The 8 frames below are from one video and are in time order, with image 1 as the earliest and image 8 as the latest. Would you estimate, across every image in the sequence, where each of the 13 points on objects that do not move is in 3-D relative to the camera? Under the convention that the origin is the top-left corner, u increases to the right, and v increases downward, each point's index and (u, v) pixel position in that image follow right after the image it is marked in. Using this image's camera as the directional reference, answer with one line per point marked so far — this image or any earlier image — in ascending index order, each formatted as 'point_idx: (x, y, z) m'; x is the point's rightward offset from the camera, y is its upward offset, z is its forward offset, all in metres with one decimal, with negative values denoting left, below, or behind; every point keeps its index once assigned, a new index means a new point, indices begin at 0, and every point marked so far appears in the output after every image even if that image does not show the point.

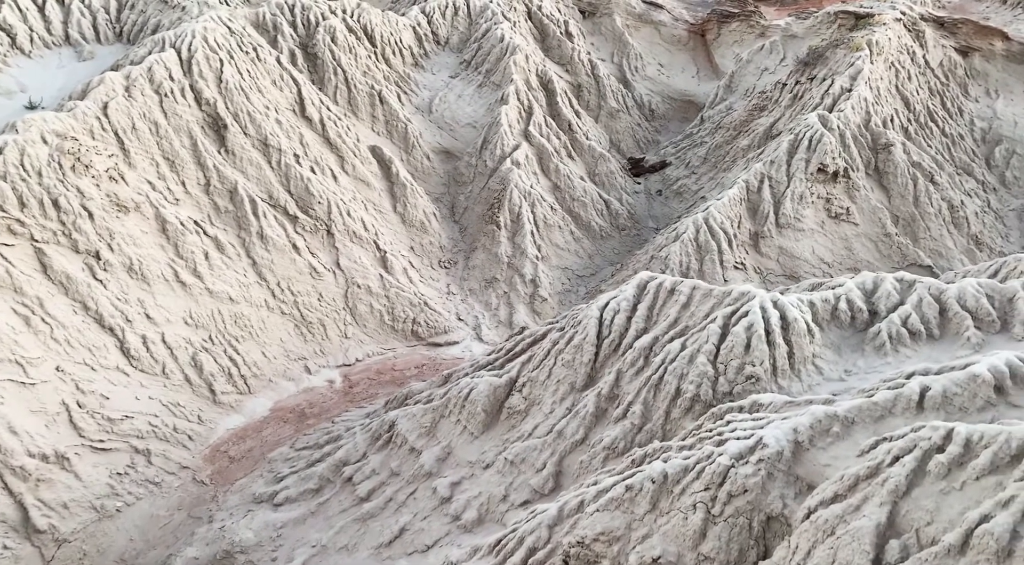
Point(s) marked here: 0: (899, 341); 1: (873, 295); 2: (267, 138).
0: (+3.5, -0.6, +10.3) m
1: (+3.4, -0.1, +10.8) m
2: (-3.6, +2.3, +17.2) m
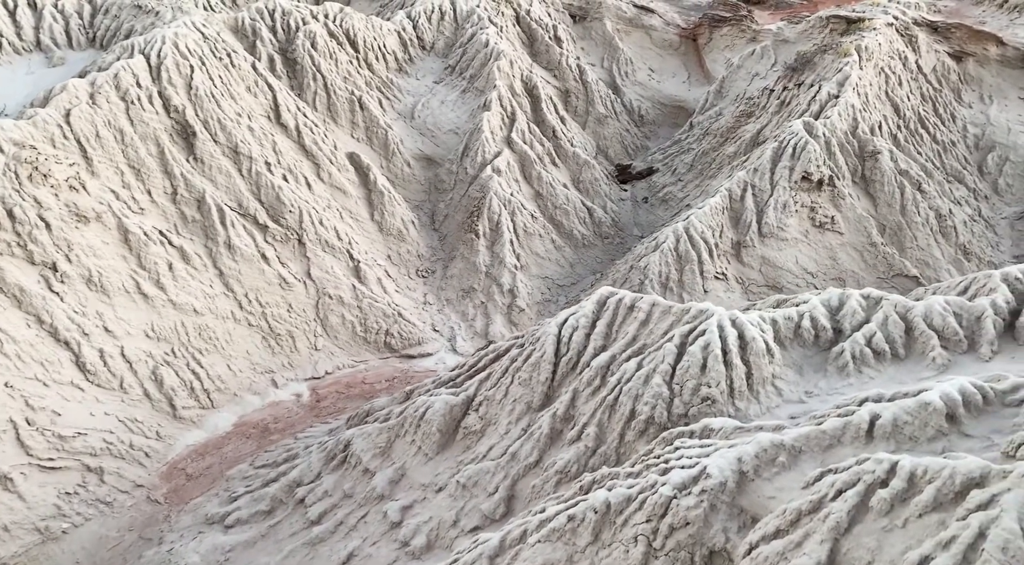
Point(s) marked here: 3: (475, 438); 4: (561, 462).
0: (+3.1, -0.7, +9.9) m
1: (+3.0, -0.3, +10.4) m
2: (-4.0, +2.1, +16.9) m
3: (-0.4, -1.5, +10.8) m
4: (+0.4, -1.6, +10.0) m
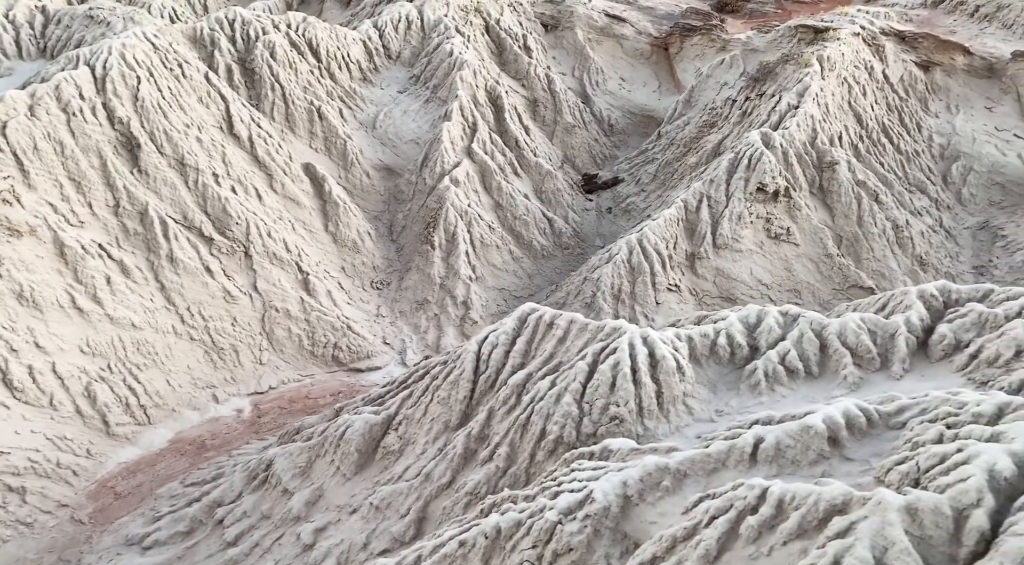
0: (+2.3, -0.9, +9.8) m
1: (+2.2, -0.4, +10.3) m
2: (-4.8, +1.9, +16.7) m
3: (-1.1, -1.7, +10.7) m
4: (-0.4, -1.8, +9.9) m
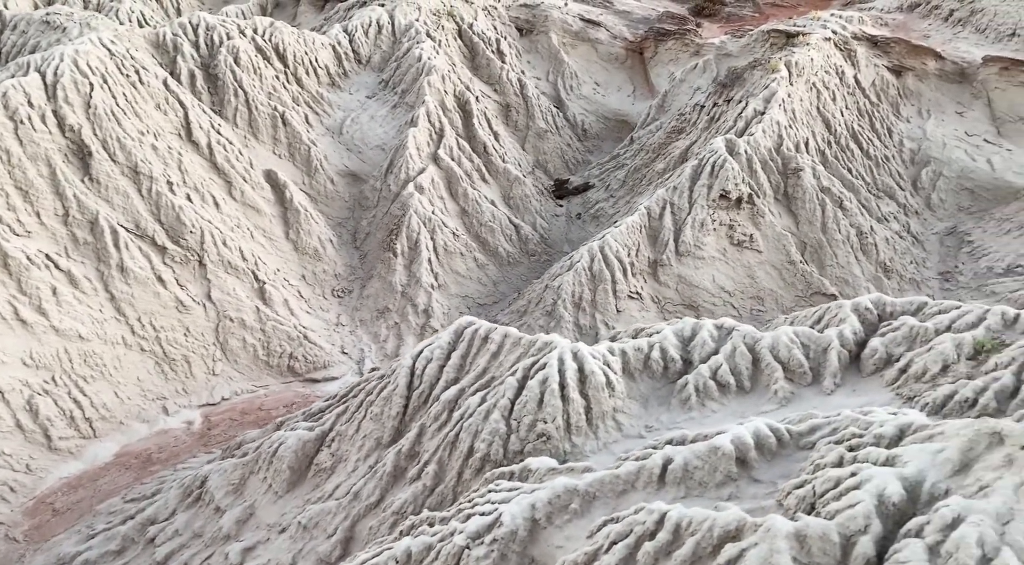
0: (+1.7, -1.0, +9.7) m
1: (+1.6, -0.6, +10.2) m
2: (-5.5, +1.7, +16.5) m
3: (-1.8, -1.8, +10.5) m
4: (-1.0, -1.9, +9.7) m
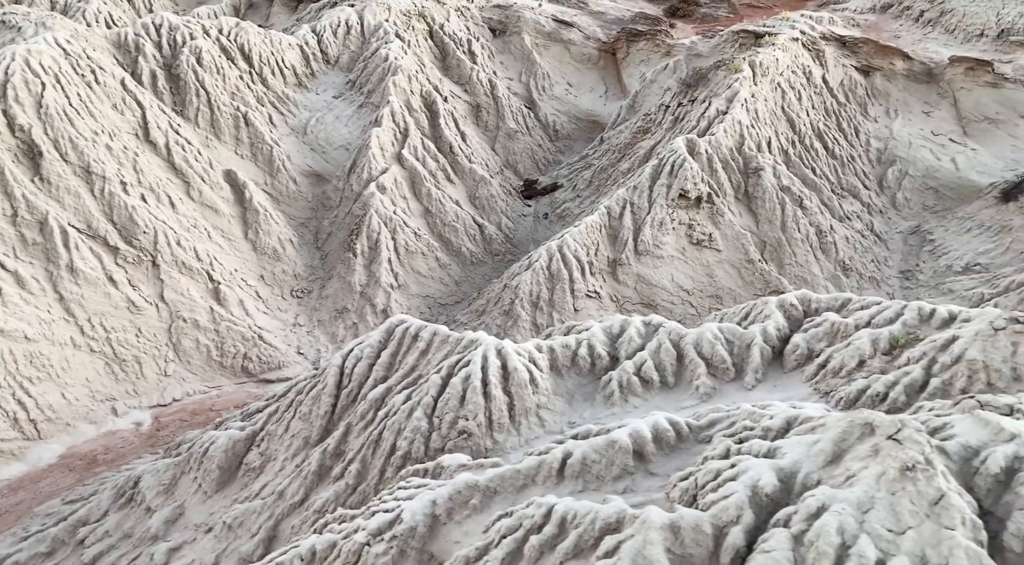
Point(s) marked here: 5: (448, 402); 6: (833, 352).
0: (+1.0, -0.9, +9.7) m
1: (+0.9, -0.5, +10.1) m
2: (-6.3, +1.7, +16.4) m
3: (-2.4, -1.8, +10.4) m
4: (-1.6, -1.9, +9.7) m
5: (-0.5, -1.0, +9.6) m
6: (+2.7, -0.6, +9.6) m
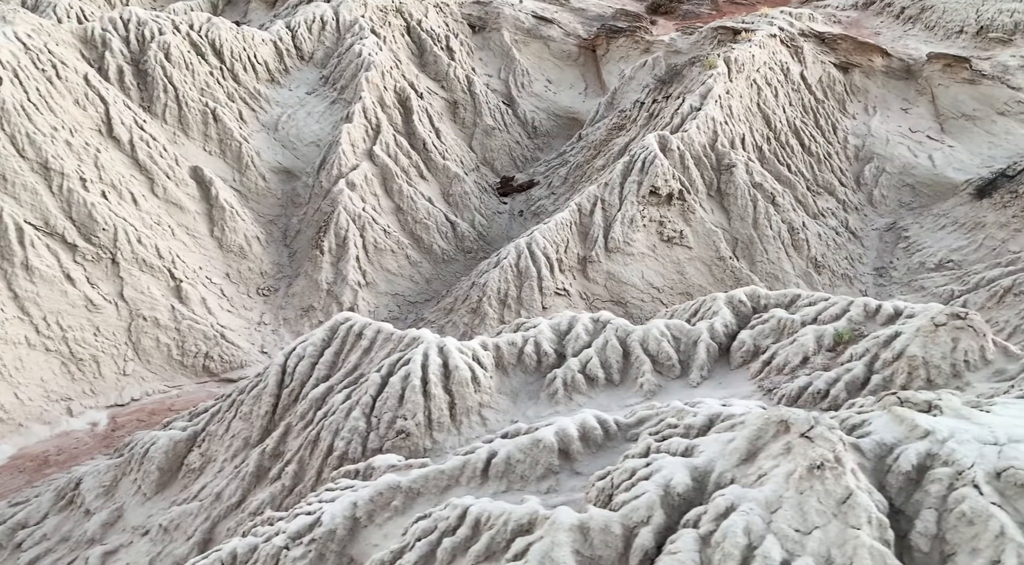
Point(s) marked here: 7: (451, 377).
0: (+0.5, -0.9, +9.4) m
1: (+0.5, -0.5, +9.9) m
2: (-6.8, +1.8, +16.2) m
3: (-2.9, -1.8, +10.2) m
4: (-2.1, -1.9, +9.4) m
5: (-1.0, -1.0, +9.4) m
6: (+2.2, -0.6, +9.4) m
7: (-0.5, -0.8, +9.4) m
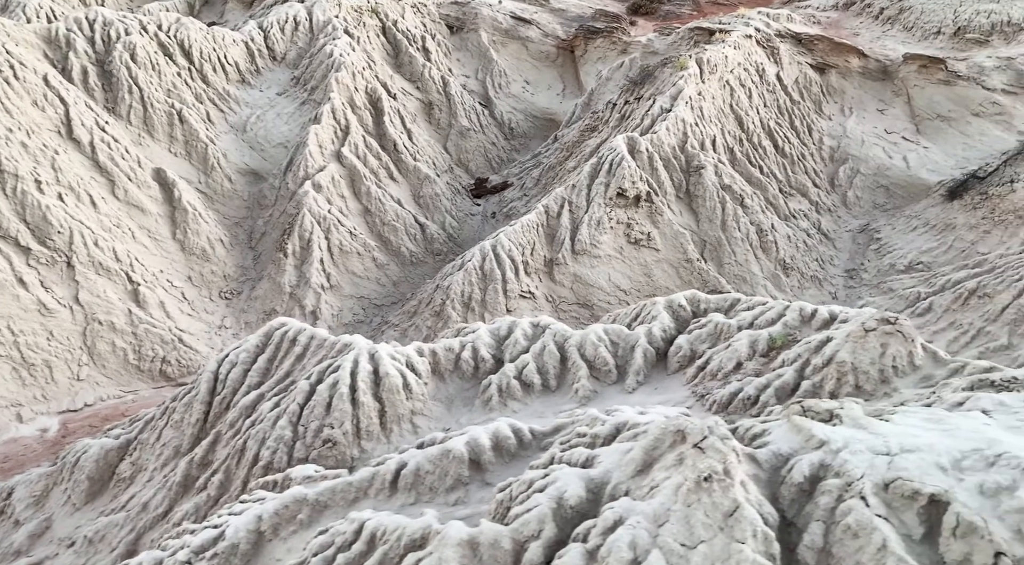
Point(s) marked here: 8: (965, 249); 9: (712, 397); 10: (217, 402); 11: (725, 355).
0: (0.0, -0.9, +9.2) m
1: (-0.1, -0.5, +9.7) m
2: (-7.4, +1.7, +15.9) m
3: (-3.4, -1.8, +10.0) m
4: (-2.7, -1.9, +9.2) m
5: (-1.6, -1.0, +9.2) m
6: (+1.7, -0.6, +9.2) m
7: (-1.0, -0.8, +9.2) m
8: (+6.8, +0.5, +16.8) m
9: (+1.7, -0.9, +8.9) m
10: (-2.6, -1.0, +9.9) m
11: (+1.8, -0.6, +9.1) m
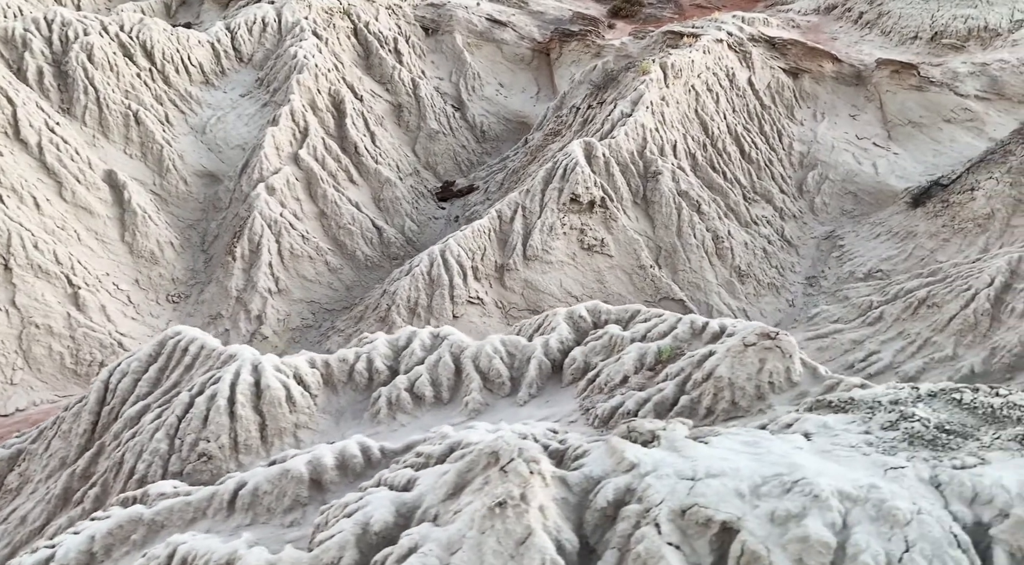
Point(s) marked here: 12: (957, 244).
0: (-0.9, -1.0, +8.9) m
1: (-0.9, -0.6, +9.4) m
2: (-8.3, +1.7, +15.6) m
3: (-4.3, -1.8, +9.7) m
4: (-3.5, -1.9, +8.9) m
5: (-2.4, -1.1, +8.9) m
6: (+0.8, -0.7, +9.0) m
7: (-1.9, -0.9, +8.9) m
8: (+6.0, +0.4, +16.6) m
9: (+0.8, -1.0, +8.6) m
10: (-3.5, -1.1, +9.7) m
11: (+0.9, -0.7, +8.9) m
12: (+6.4, +0.6, +16.2) m
